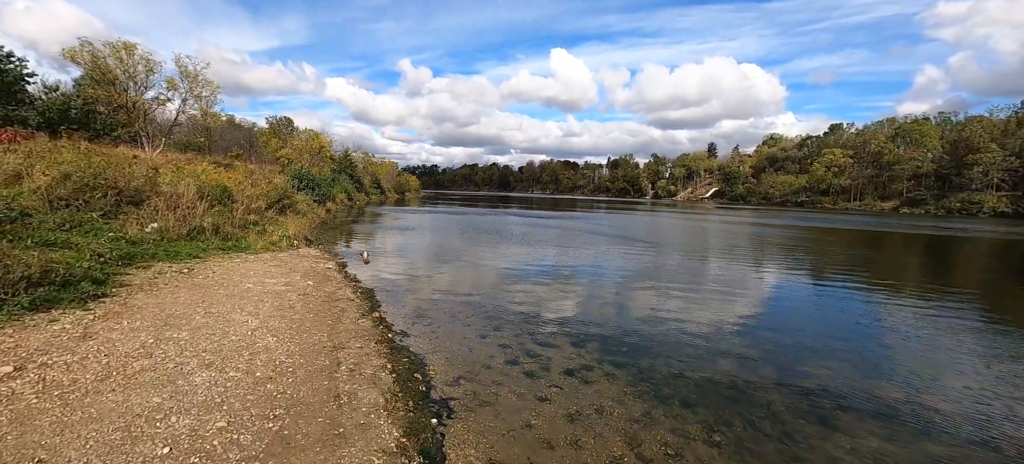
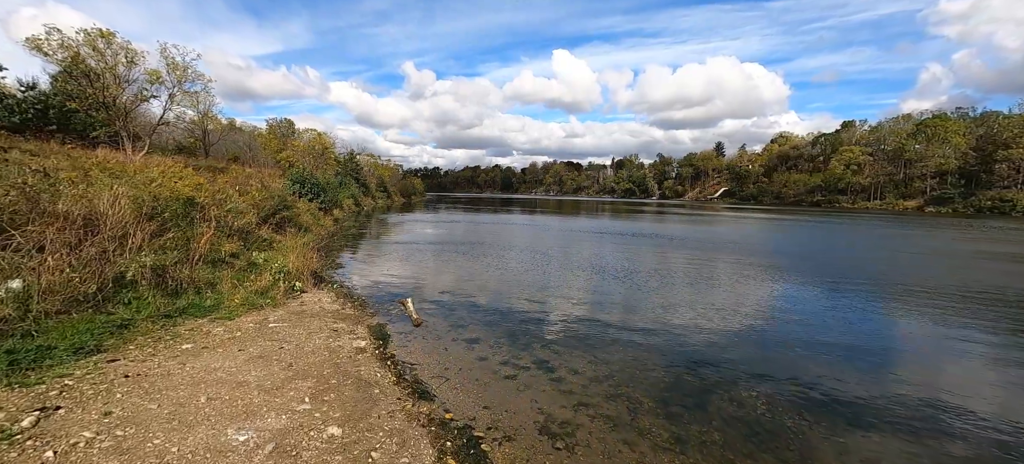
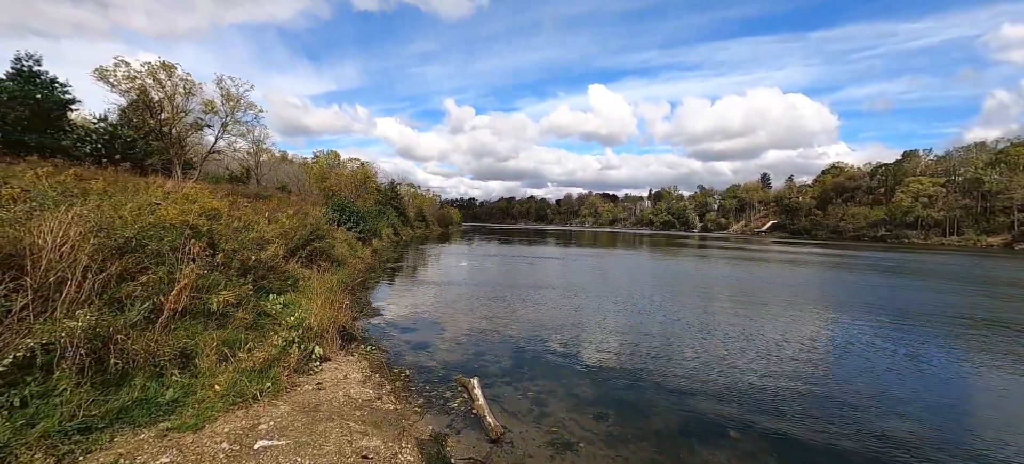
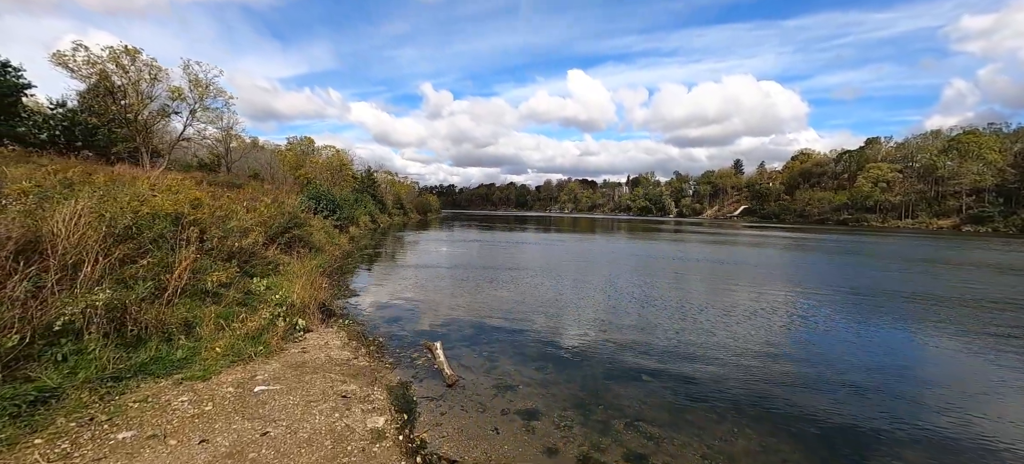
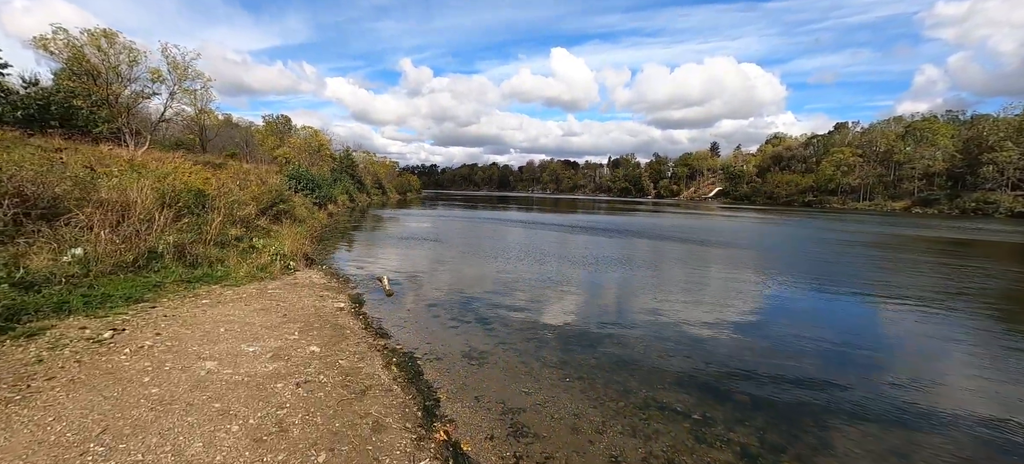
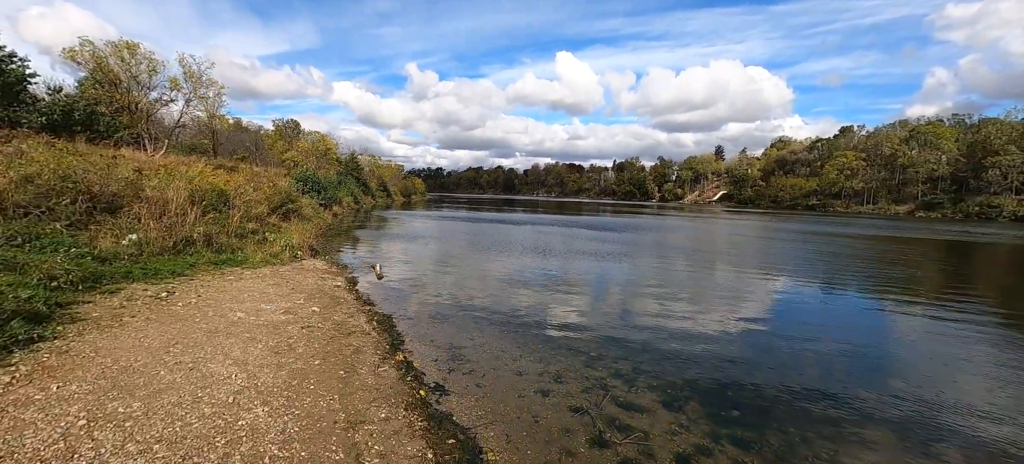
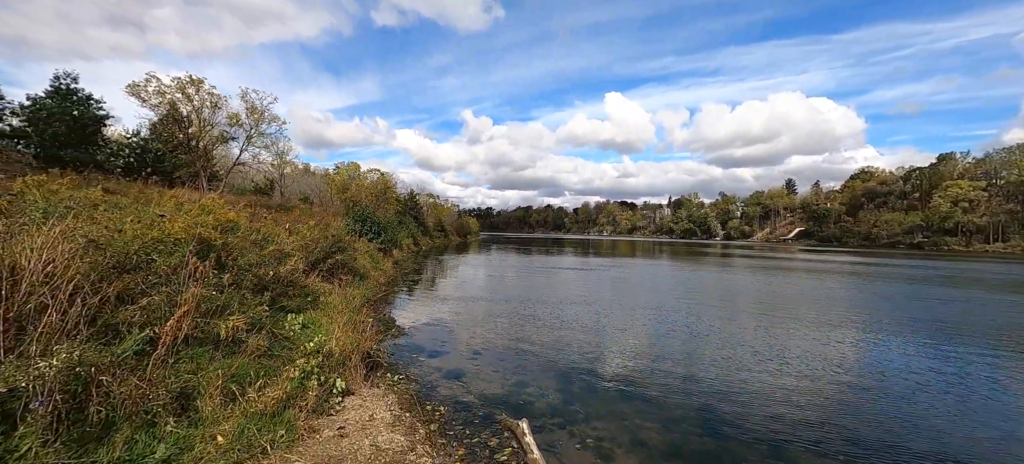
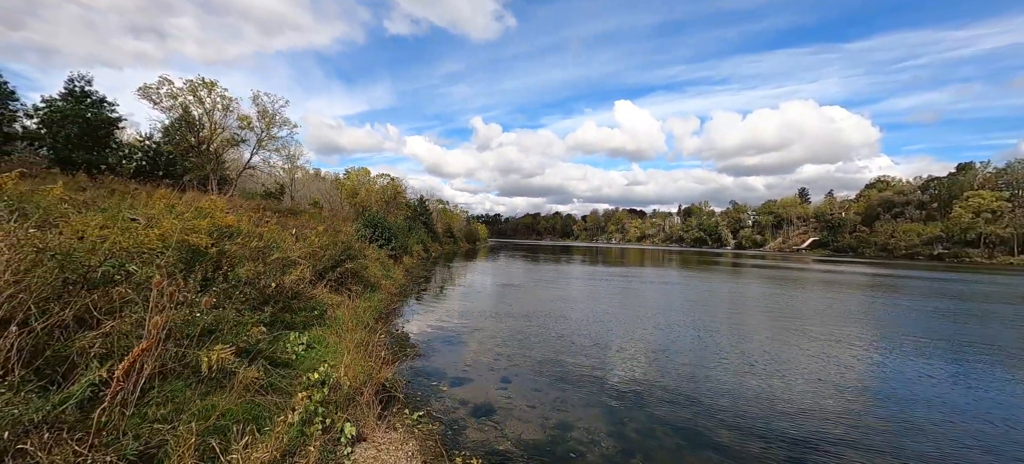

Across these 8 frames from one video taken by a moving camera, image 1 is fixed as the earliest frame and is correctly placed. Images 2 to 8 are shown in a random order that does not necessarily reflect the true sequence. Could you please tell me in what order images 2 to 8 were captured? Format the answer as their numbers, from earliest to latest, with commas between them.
6, 5, 2, 4, 3, 7, 8
